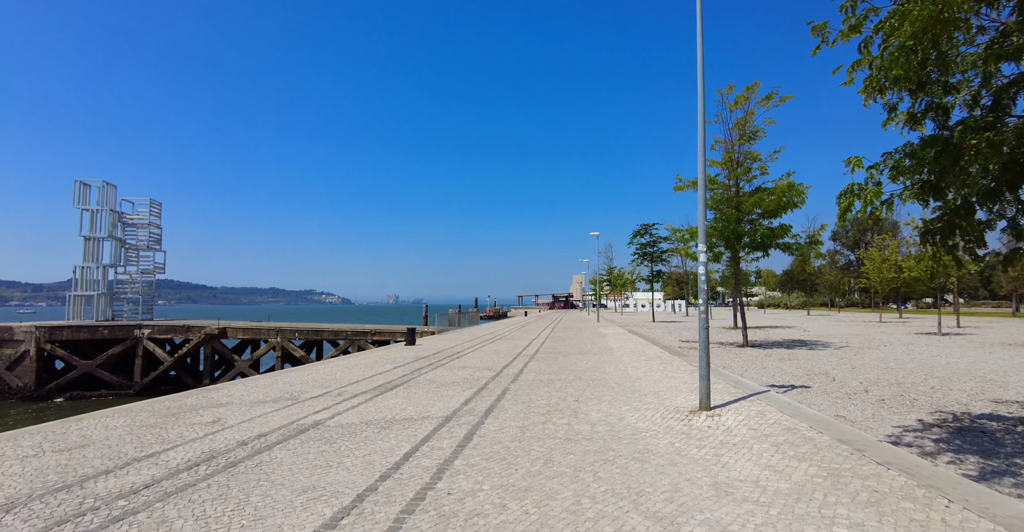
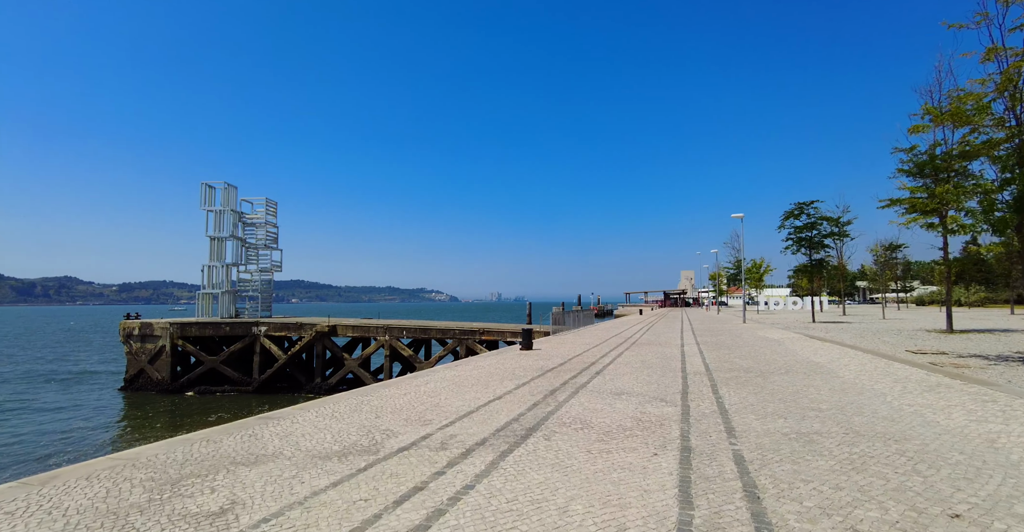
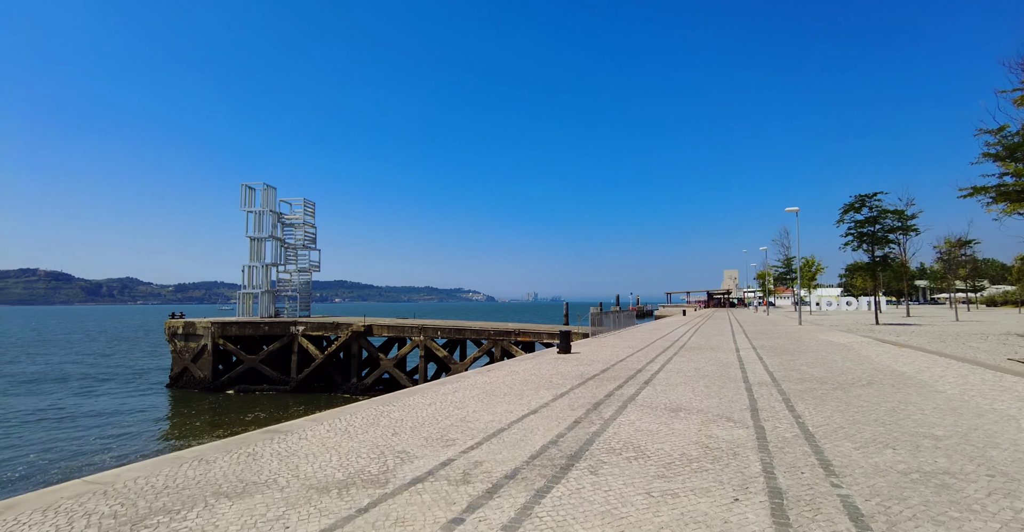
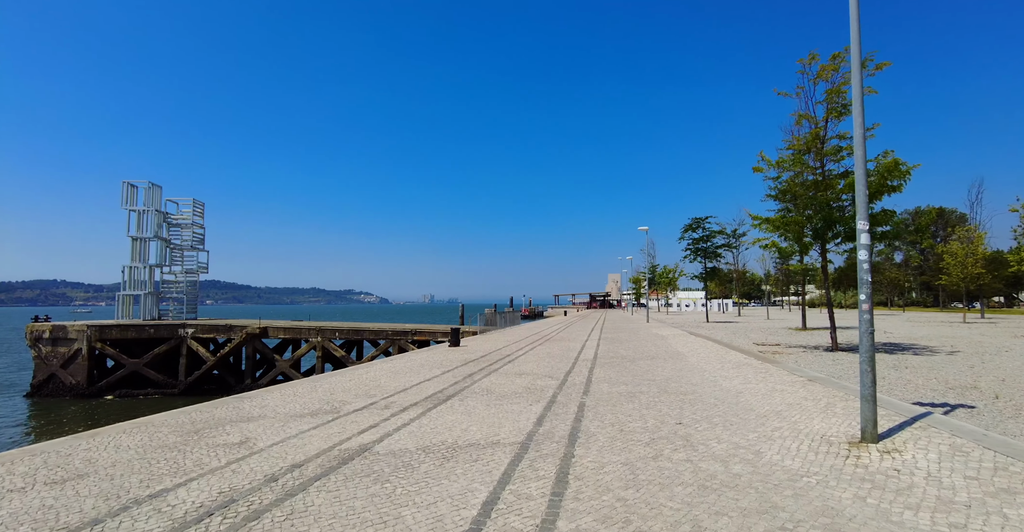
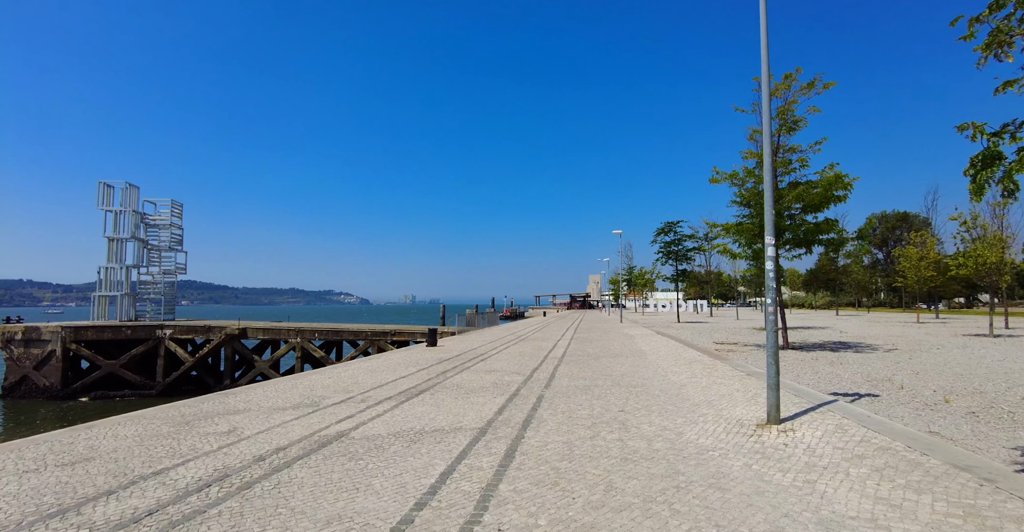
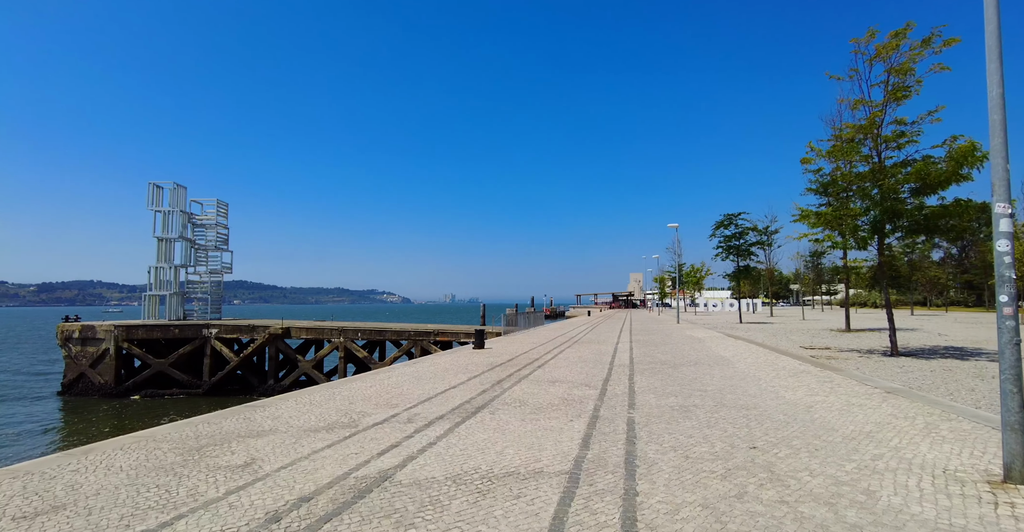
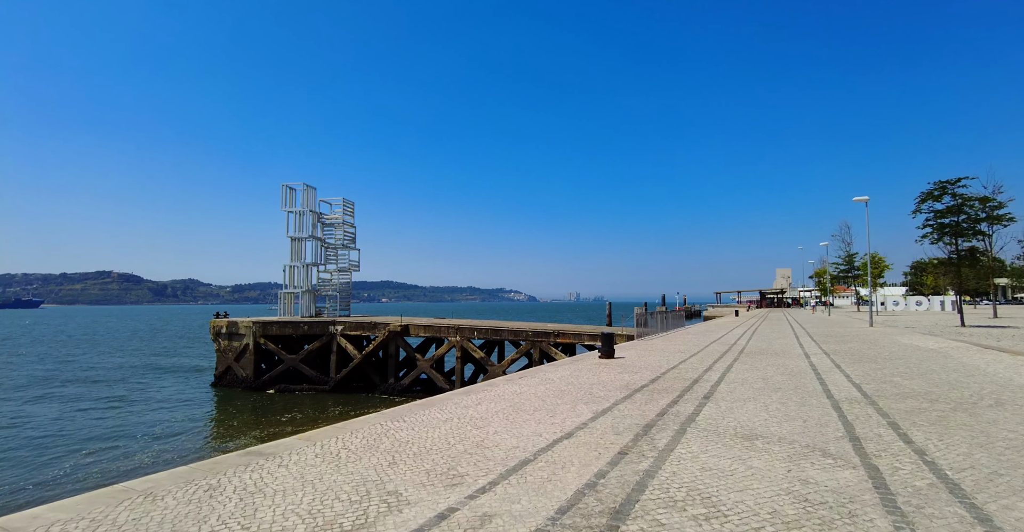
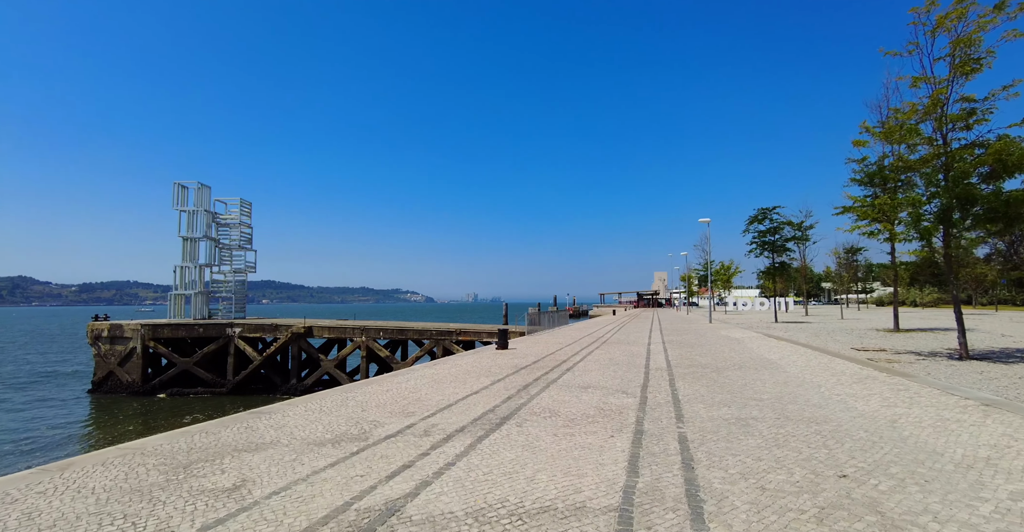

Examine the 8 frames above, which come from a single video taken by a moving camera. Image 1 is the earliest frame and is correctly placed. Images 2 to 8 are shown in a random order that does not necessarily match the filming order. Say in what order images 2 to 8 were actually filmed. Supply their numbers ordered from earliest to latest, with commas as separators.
5, 4, 6, 8, 2, 3, 7
